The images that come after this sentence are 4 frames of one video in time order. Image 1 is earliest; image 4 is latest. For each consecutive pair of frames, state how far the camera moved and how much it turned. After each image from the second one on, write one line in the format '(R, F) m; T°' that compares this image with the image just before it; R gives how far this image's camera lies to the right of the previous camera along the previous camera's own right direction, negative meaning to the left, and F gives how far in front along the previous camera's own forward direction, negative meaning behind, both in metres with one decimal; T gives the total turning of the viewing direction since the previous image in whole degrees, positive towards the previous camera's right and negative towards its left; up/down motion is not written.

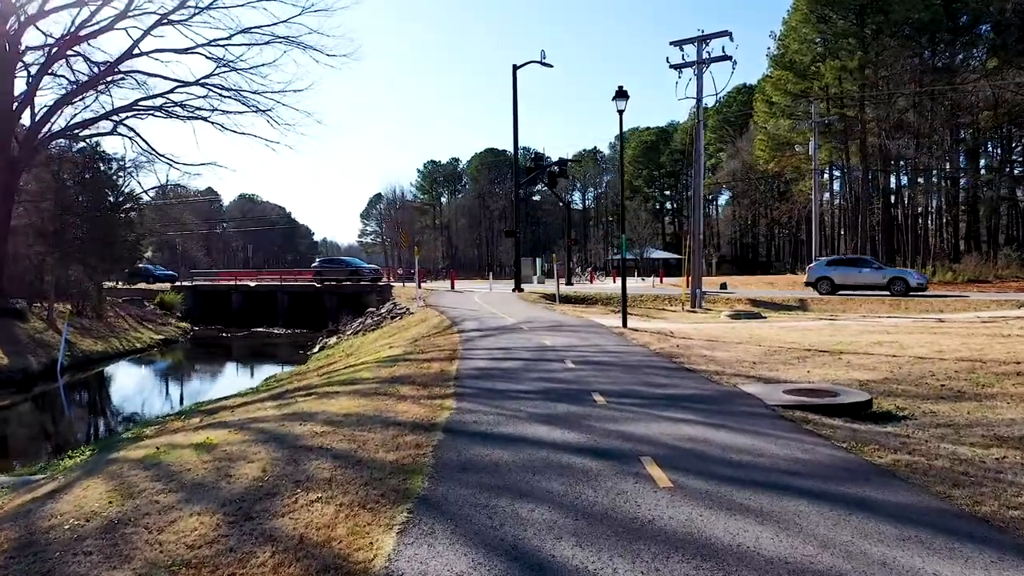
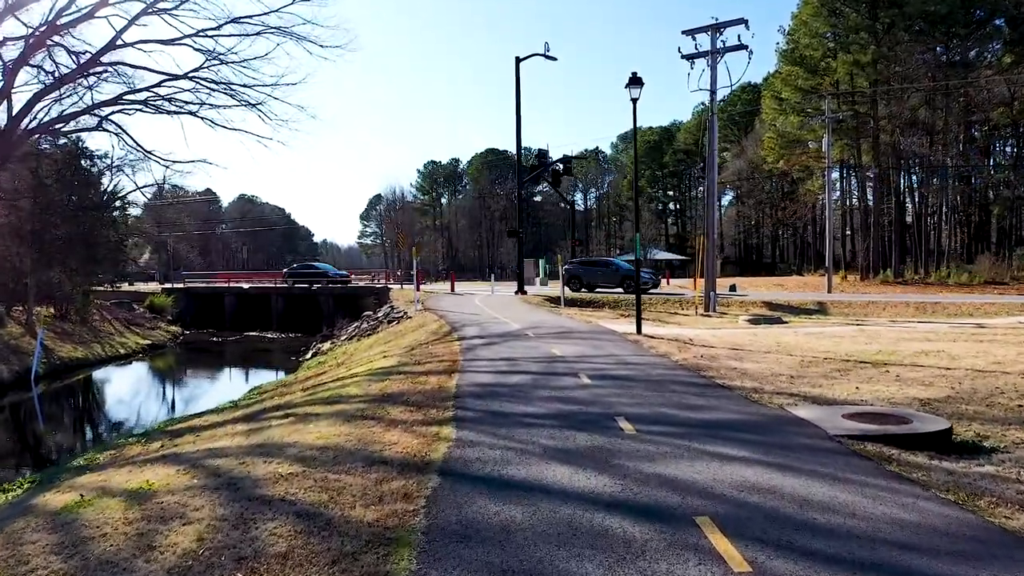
(-0.1, +1.3) m; 0°
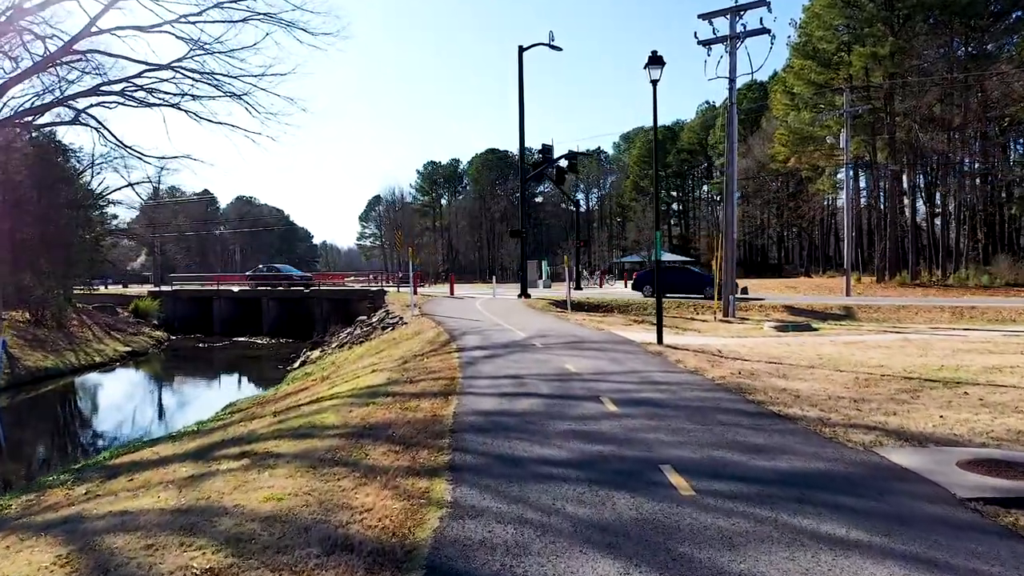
(-0.1, +1.6) m; 0°
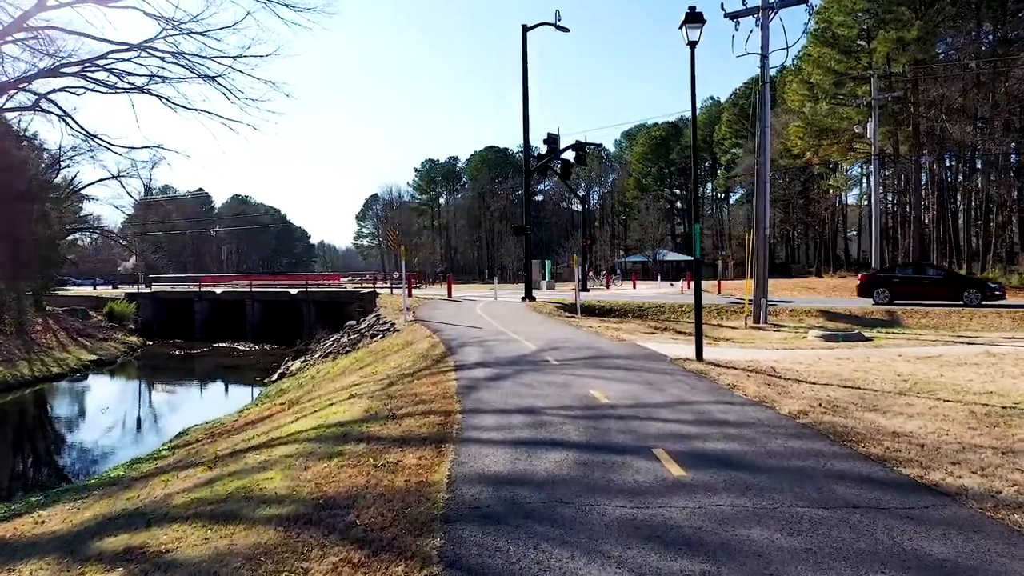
(-0.2, +2.3) m; 0°
